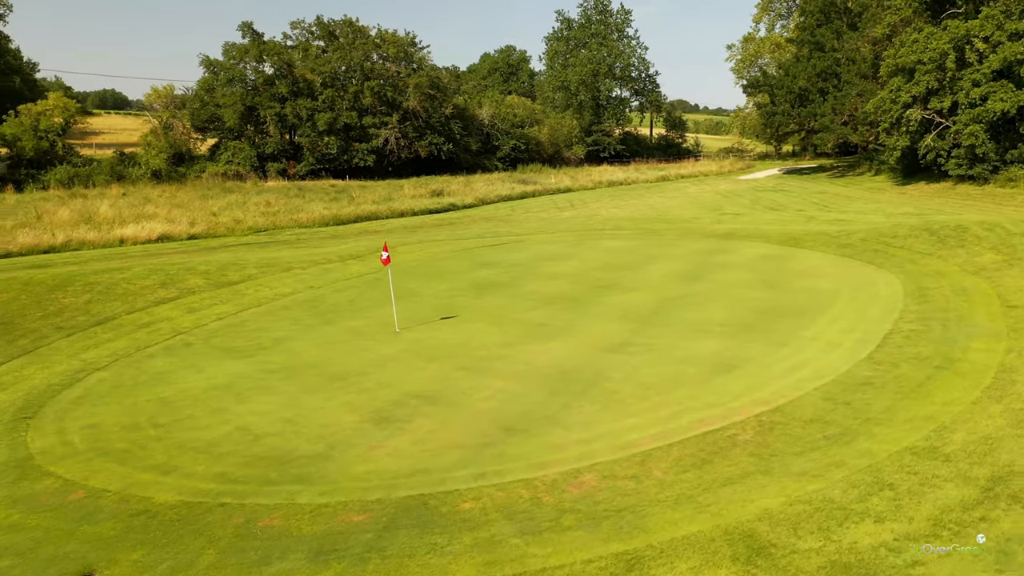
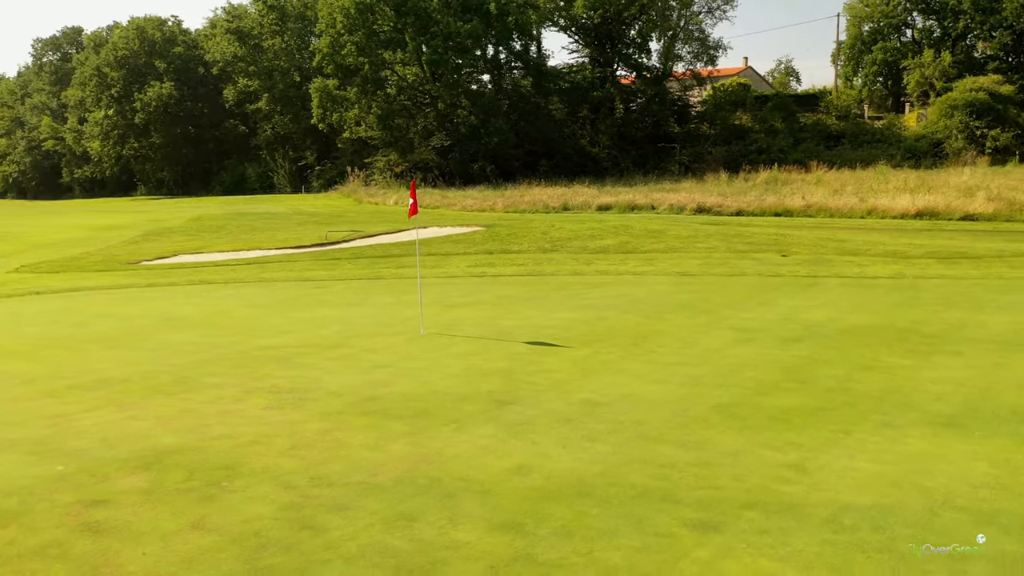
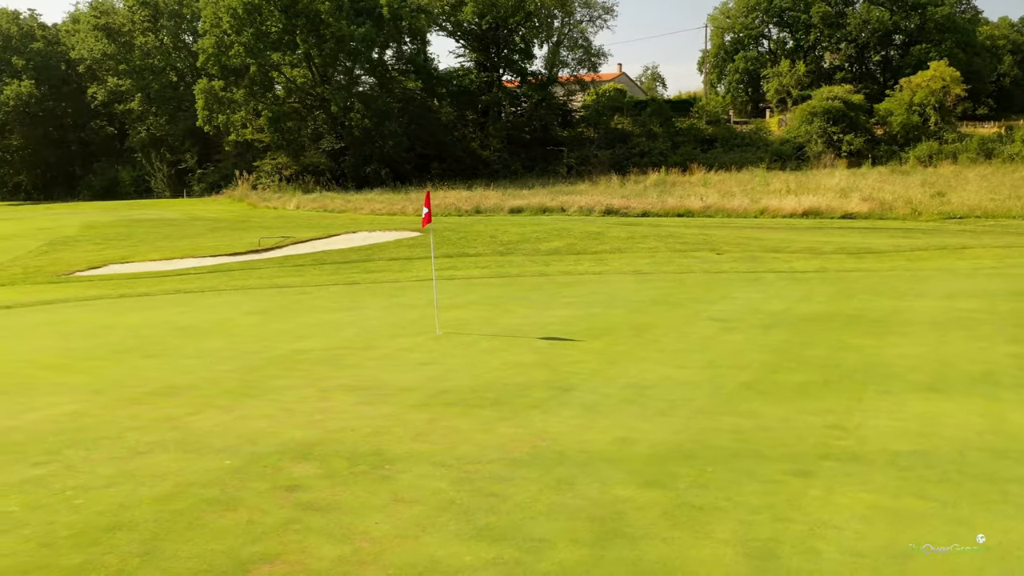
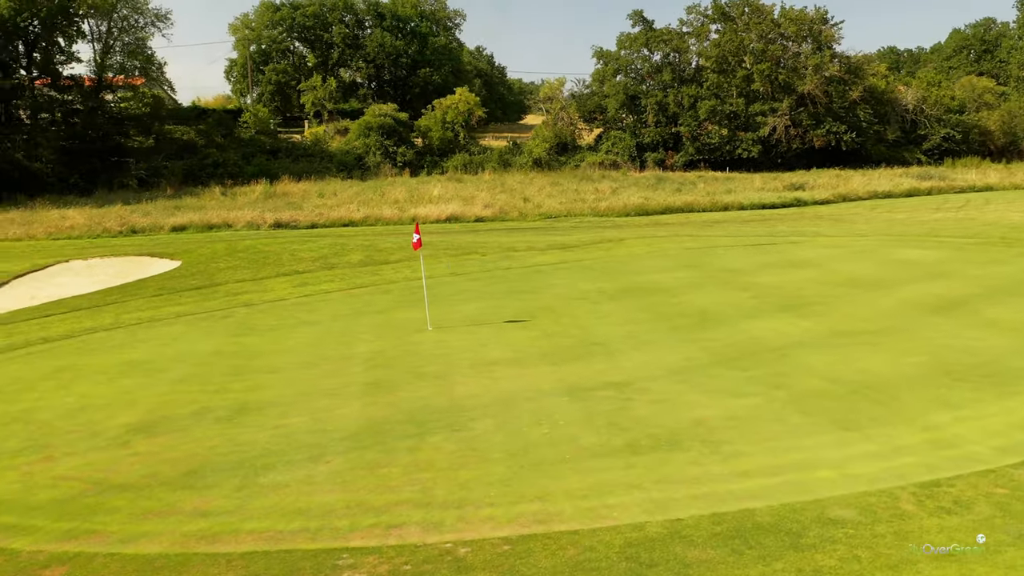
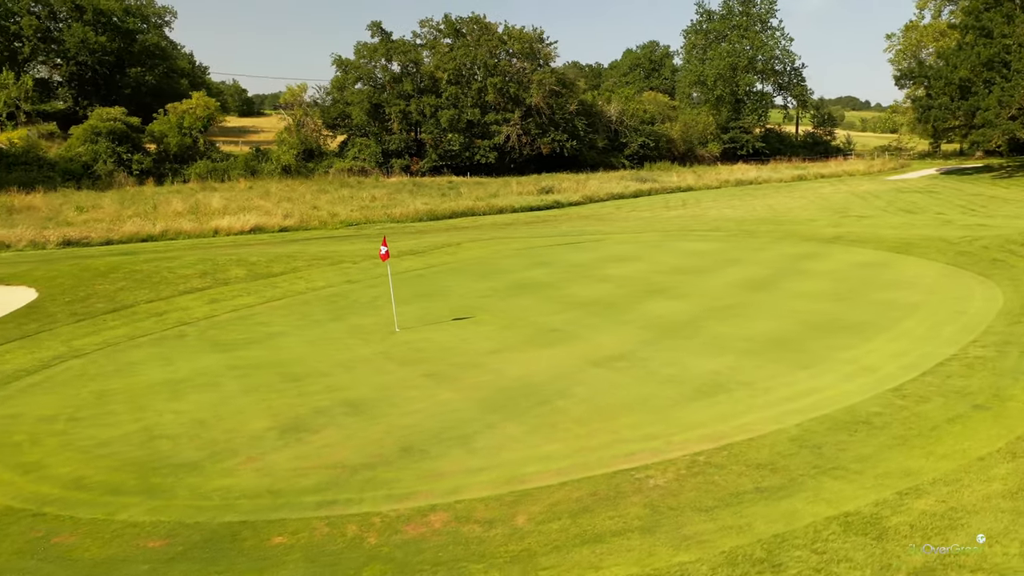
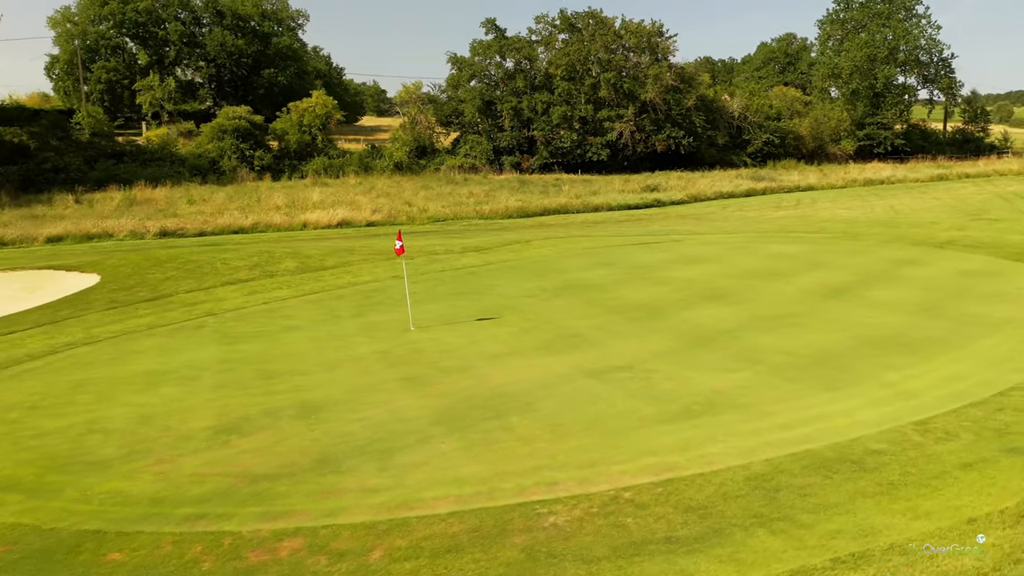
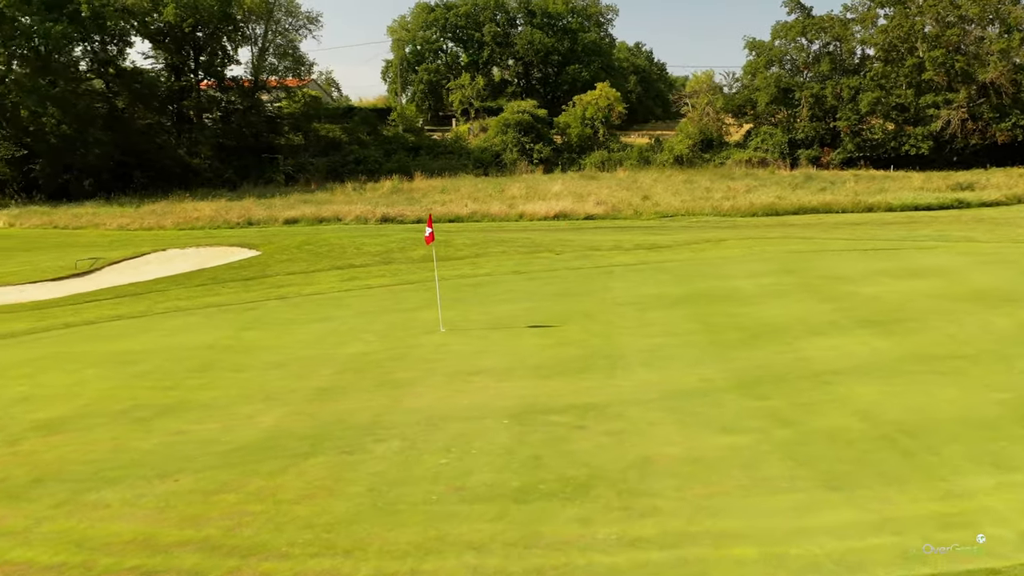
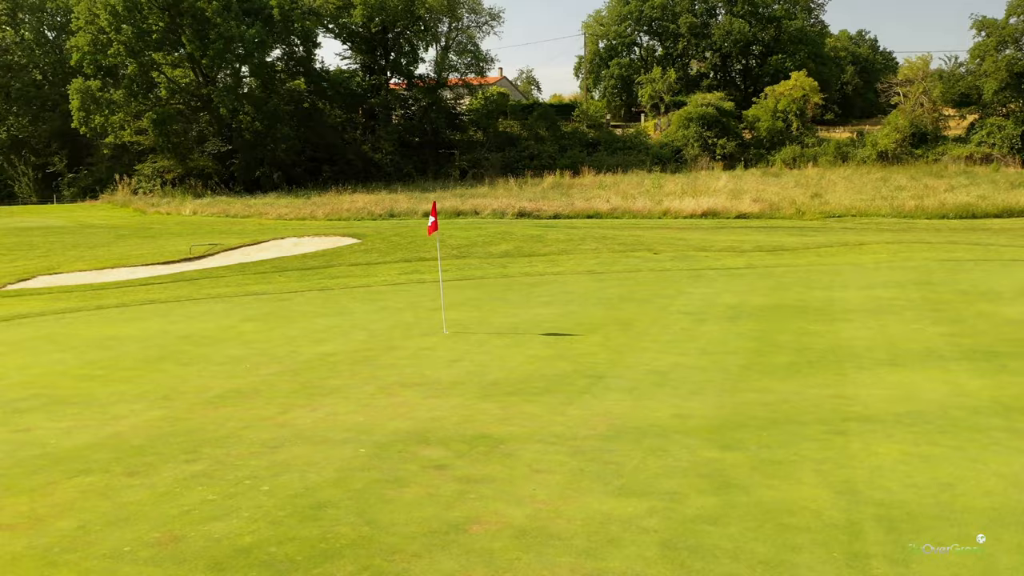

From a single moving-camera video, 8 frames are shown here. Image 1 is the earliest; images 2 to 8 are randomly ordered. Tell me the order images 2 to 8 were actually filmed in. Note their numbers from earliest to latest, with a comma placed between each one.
5, 6, 4, 7, 8, 3, 2
